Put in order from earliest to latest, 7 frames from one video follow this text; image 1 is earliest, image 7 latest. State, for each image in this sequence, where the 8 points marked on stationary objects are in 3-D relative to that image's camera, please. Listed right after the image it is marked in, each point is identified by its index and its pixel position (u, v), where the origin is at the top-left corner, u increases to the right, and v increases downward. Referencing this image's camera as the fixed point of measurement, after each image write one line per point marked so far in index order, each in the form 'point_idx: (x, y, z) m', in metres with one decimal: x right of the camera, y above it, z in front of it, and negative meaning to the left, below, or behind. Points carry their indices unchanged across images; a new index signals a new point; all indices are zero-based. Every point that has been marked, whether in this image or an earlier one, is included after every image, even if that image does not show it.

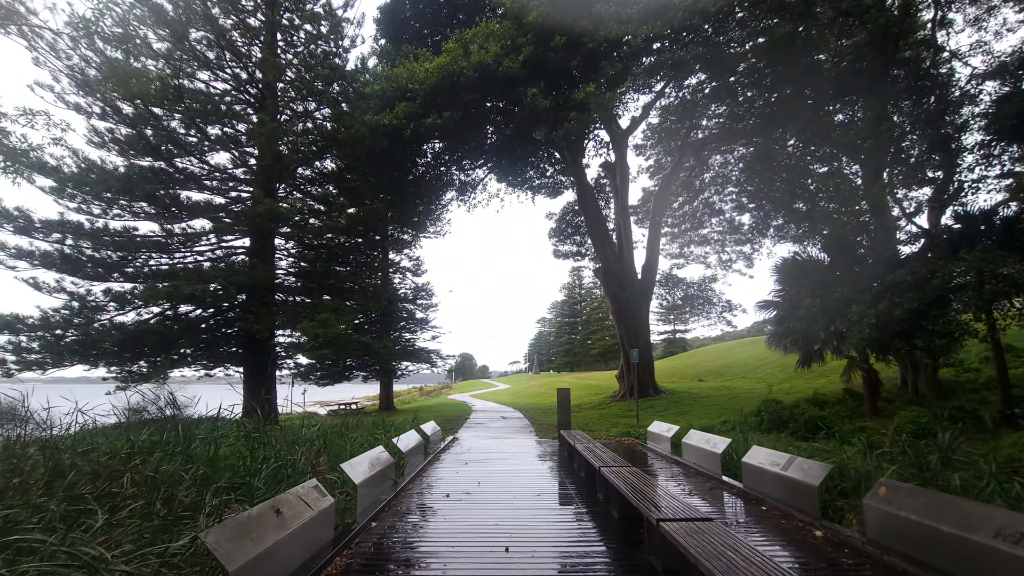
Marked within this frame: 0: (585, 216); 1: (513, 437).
0: (+2.5, +2.6, +16.5) m
1: (0.0, -2.8, +9.2) m
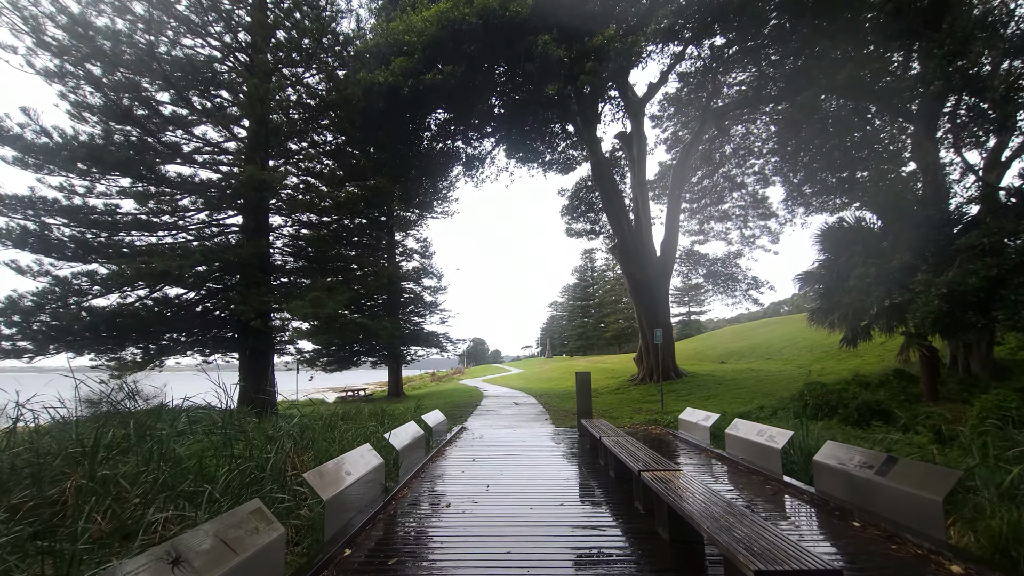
0: (+2.9, +3.3, +15.6) m
1: (+0.3, -2.3, +8.5) m
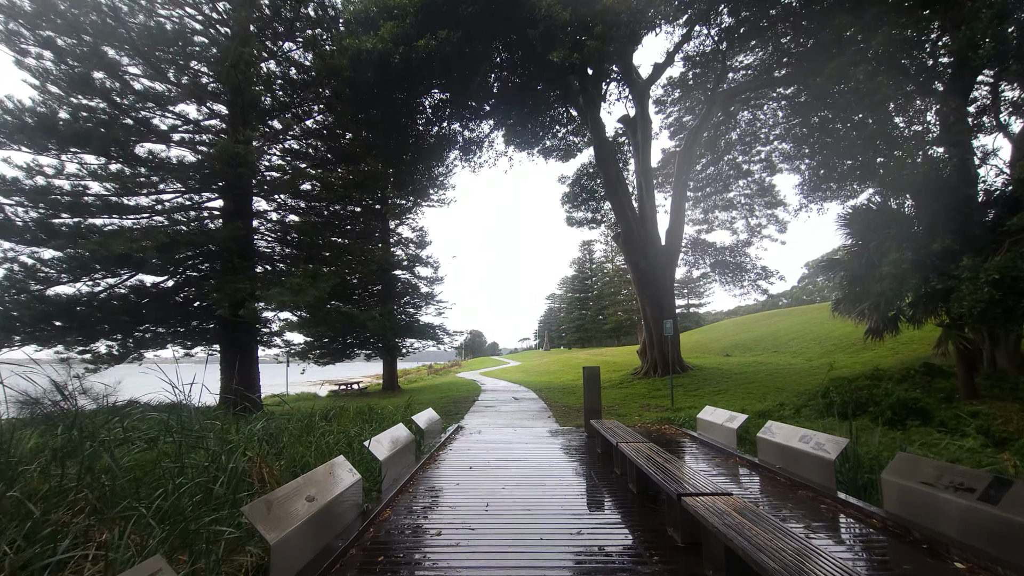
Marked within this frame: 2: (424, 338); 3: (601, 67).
0: (+2.9, +3.6, +14.9) m
1: (+0.3, -2.1, +7.9) m
2: (-3.4, -2.0, +18.8) m
3: (+2.2, +5.5, +11.9) m
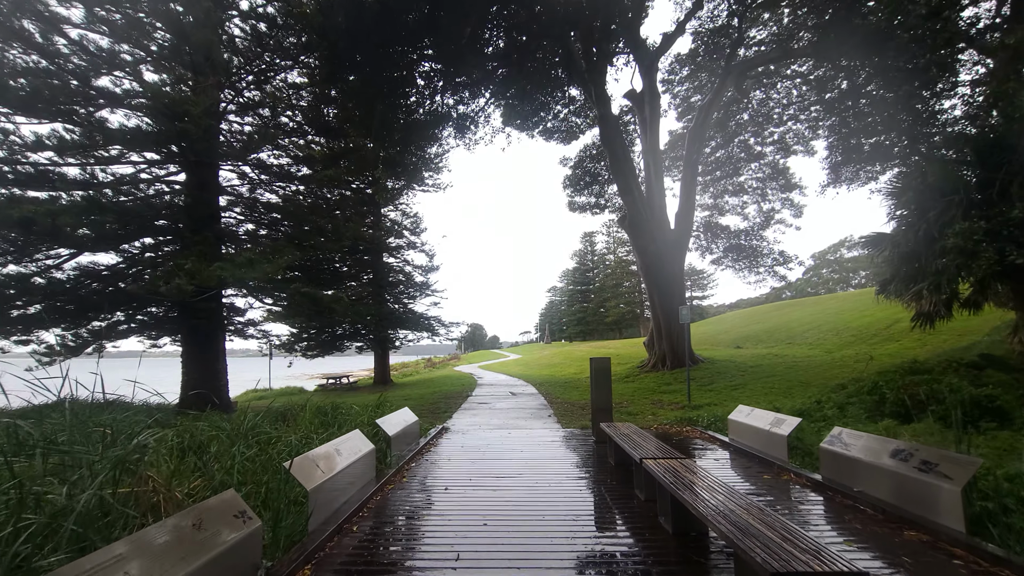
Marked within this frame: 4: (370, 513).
0: (+2.8, +3.9, +13.9) m
1: (+0.2, -1.9, +7.0) m
2: (-3.4, -1.6, +17.8) m
3: (+2.1, +5.8, +10.9) m
4: (-1.1, -1.7, +3.6) m
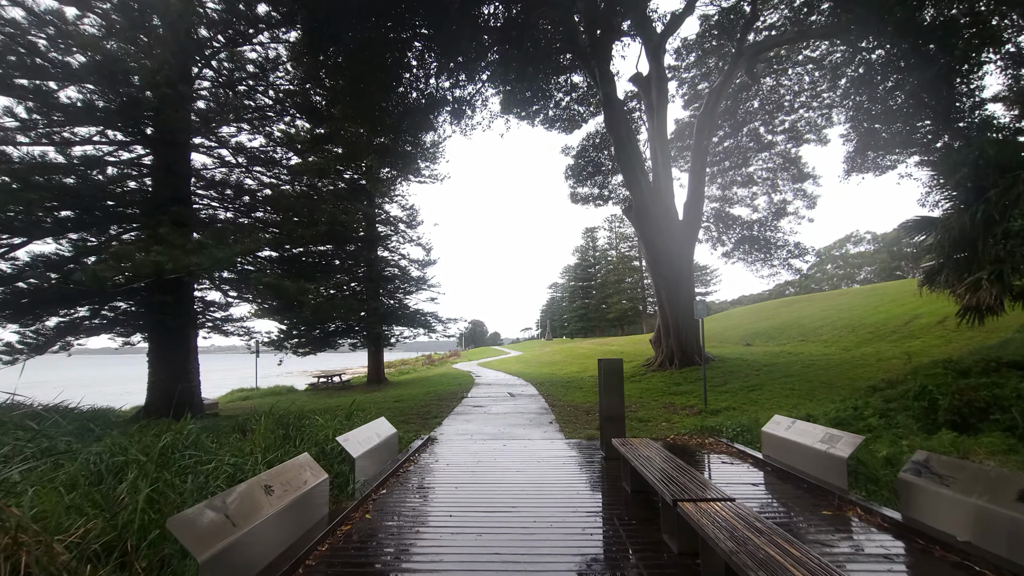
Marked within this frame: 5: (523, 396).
0: (+2.8, +4.1, +13.1) m
1: (+0.2, -1.8, +6.3) m
2: (-3.4, -1.4, +17.2) m
3: (+2.1, +5.9, +10.1) m
4: (-1.1, -1.6, +2.9) m
5: (+0.2, -2.1, +9.5) m
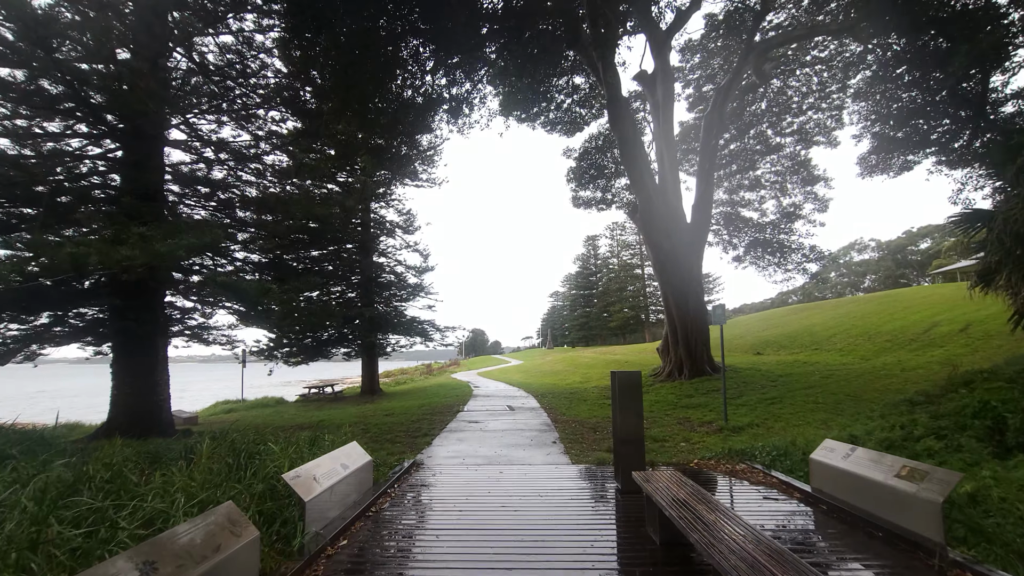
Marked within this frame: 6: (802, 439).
0: (+2.8, +3.9, +12.6) m
1: (+0.1, -1.8, +5.6) m
2: (-3.4, -1.6, +16.5) m
3: (+2.1, +5.8, +9.6) m
4: (-1.1, -1.6, +2.3) m
5: (+0.2, -2.2, +8.8) m
6: (+2.8, -1.5, +4.6) m
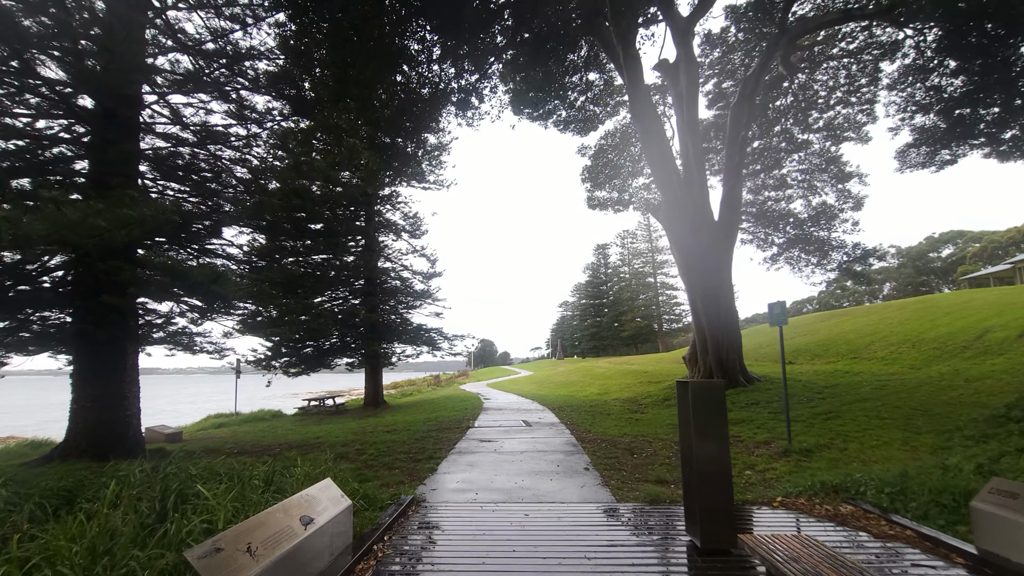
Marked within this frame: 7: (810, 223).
0: (+3.1, +3.8, +11.7) m
1: (+0.4, -1.7, +4.7) m
2: (-3.0, -1.8, +15.6) m
3: (+2.3, +5.8, +8.8) m
4: (-1.0, -1.4, +1.3) m
5: (+0.5, -2.2, +7.8) m
6: (+3.0, -1.4, +3.7) m
7: (+8.1, +1.6, +13.6) m
